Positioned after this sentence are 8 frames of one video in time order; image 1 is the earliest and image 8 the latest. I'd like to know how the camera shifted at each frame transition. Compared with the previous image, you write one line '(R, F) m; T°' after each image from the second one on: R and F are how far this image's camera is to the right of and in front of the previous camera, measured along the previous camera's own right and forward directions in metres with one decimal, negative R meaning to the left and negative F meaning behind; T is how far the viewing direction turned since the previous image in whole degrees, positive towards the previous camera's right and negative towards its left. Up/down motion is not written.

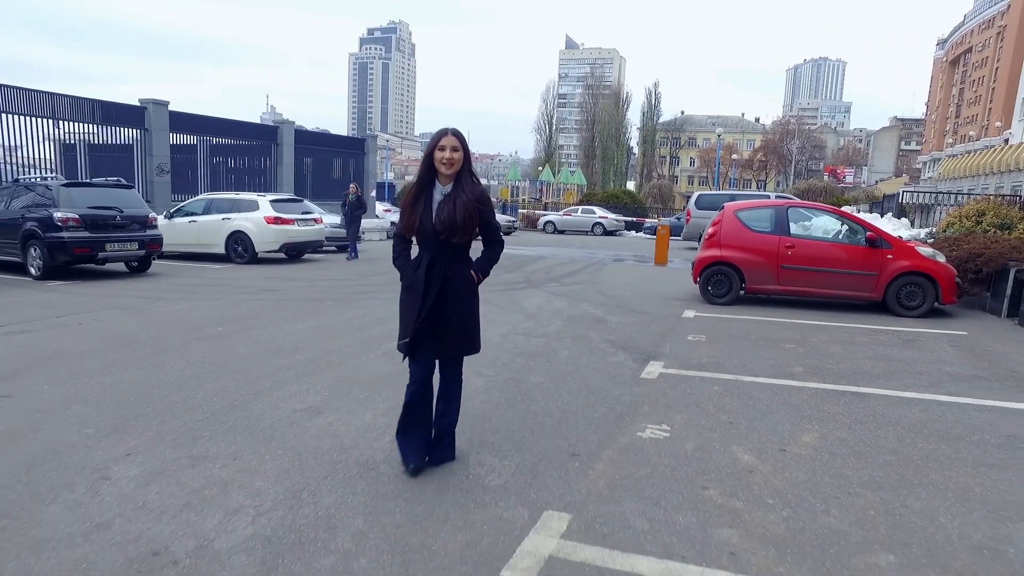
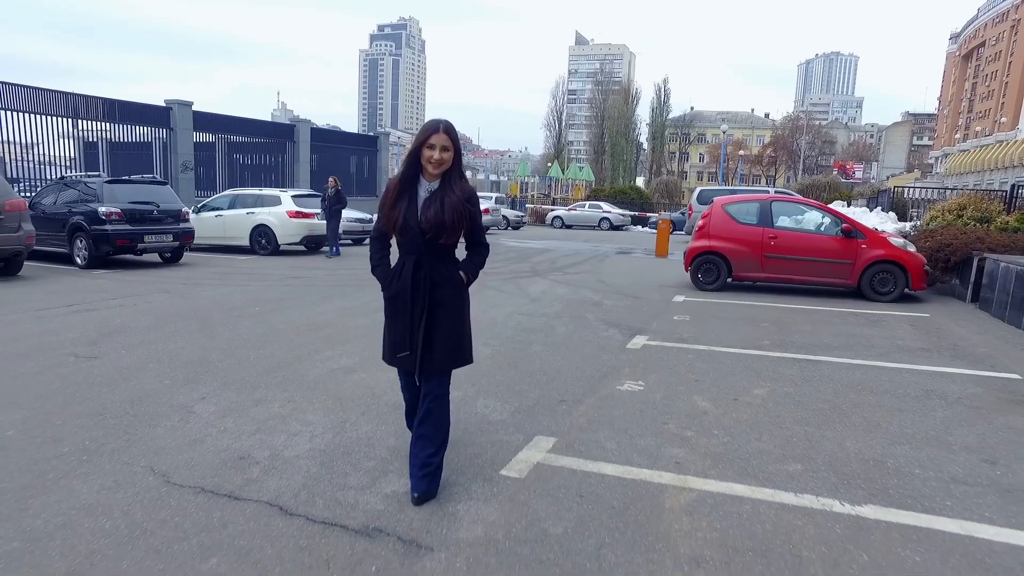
(+0.1, -1.0) m; -1°
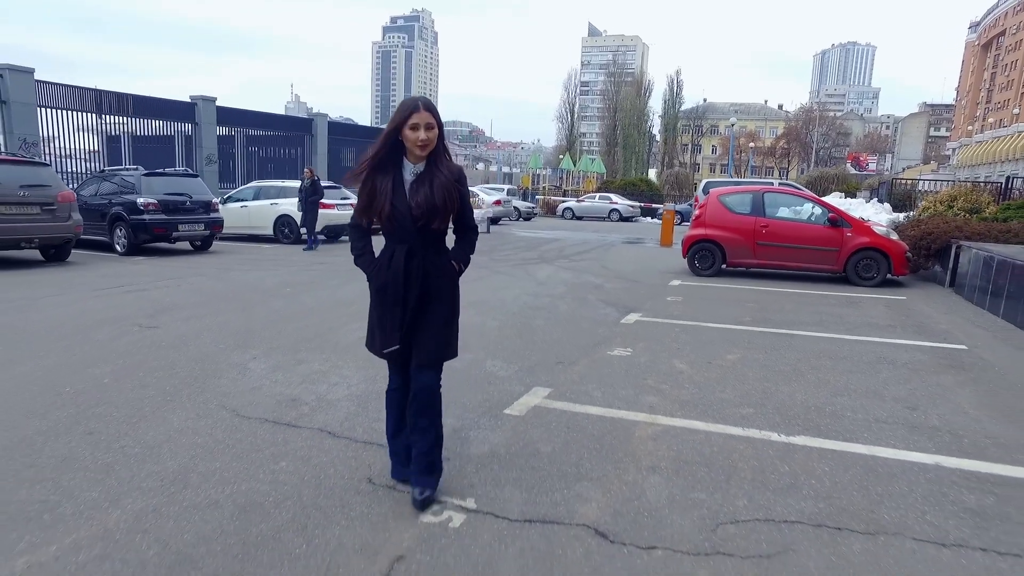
(+0.1, -0.9) m; -1°
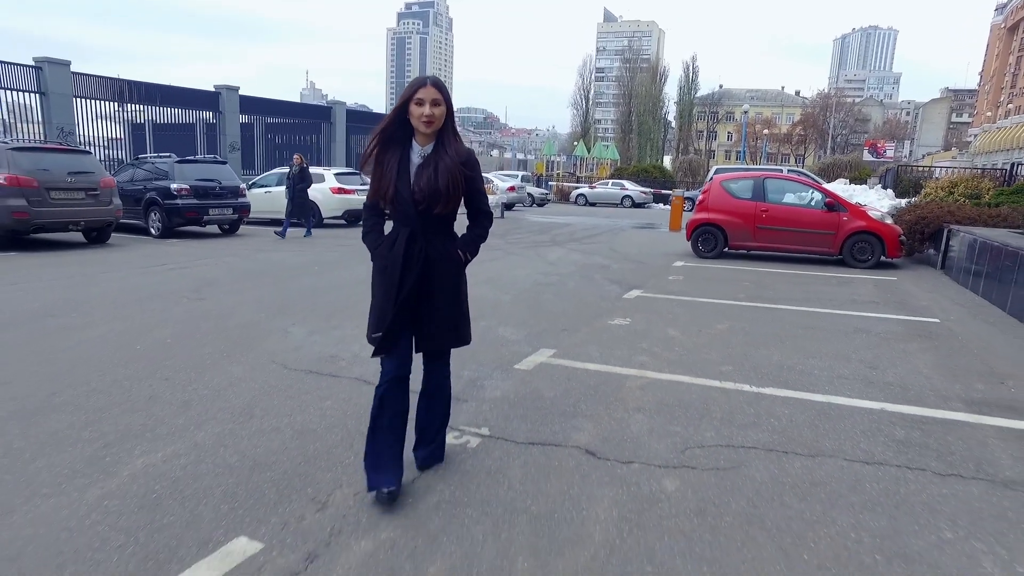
(0.0, -0.7) m; -1°
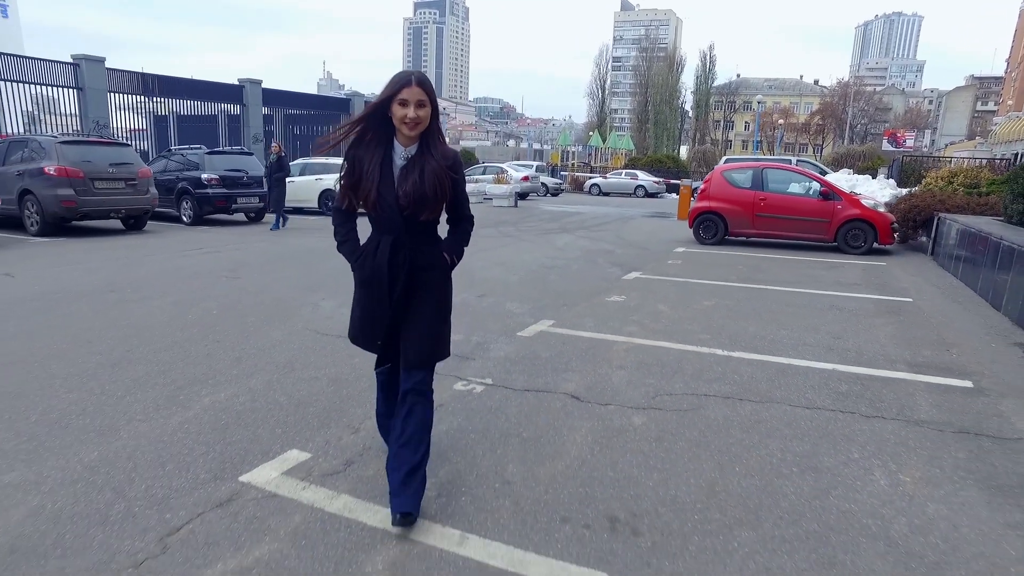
(+0.1, -0.7) m; -1°
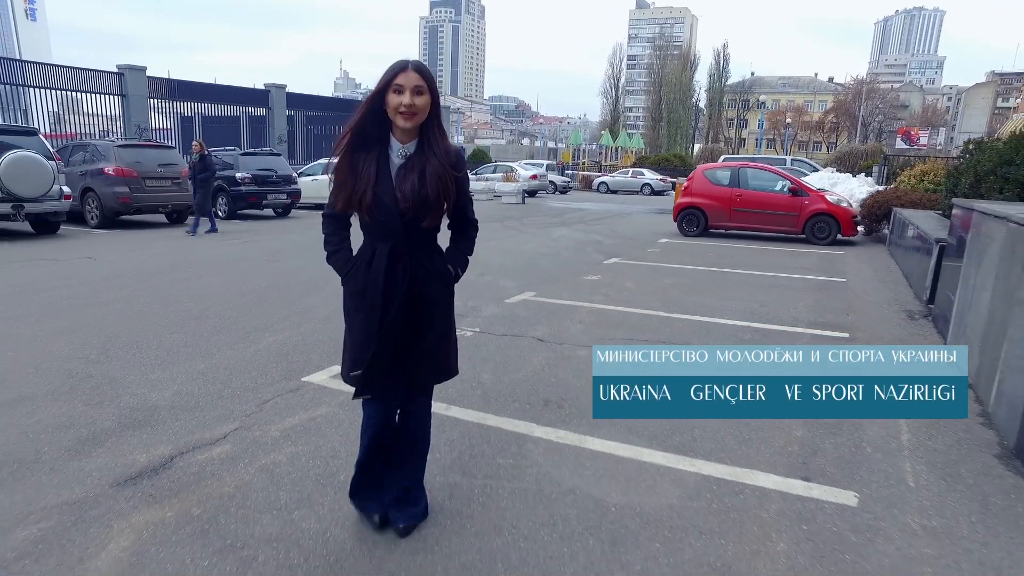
(+0.3, -1.5) m; -1°
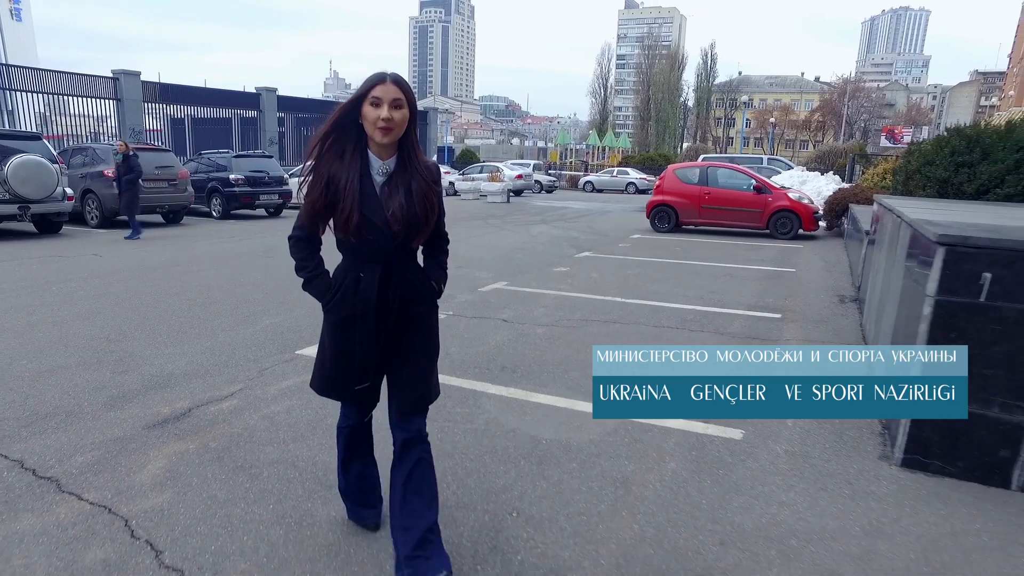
(+0.2, -0.8) m; +1°
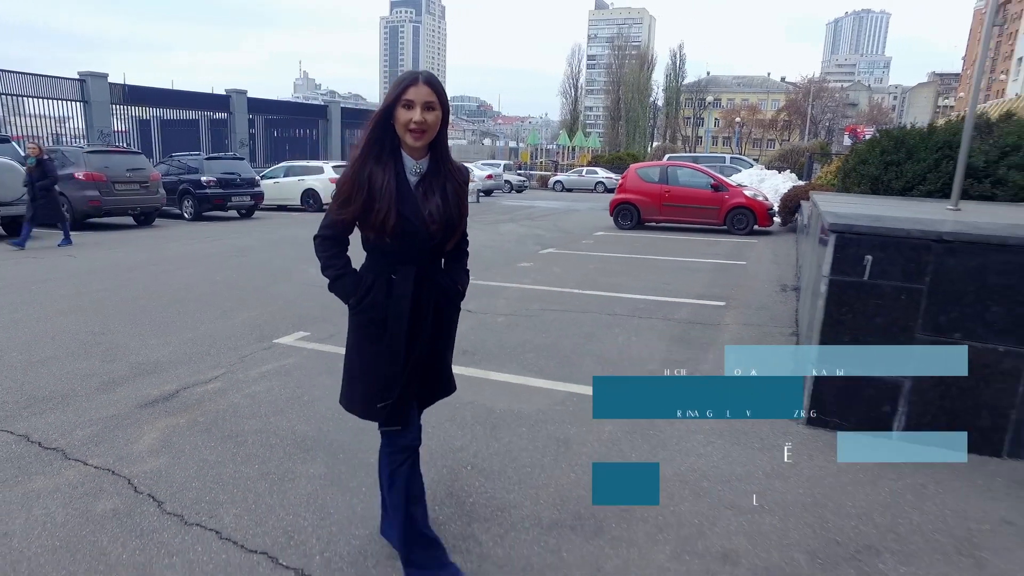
(+0.1, -0.5) m; +2°
